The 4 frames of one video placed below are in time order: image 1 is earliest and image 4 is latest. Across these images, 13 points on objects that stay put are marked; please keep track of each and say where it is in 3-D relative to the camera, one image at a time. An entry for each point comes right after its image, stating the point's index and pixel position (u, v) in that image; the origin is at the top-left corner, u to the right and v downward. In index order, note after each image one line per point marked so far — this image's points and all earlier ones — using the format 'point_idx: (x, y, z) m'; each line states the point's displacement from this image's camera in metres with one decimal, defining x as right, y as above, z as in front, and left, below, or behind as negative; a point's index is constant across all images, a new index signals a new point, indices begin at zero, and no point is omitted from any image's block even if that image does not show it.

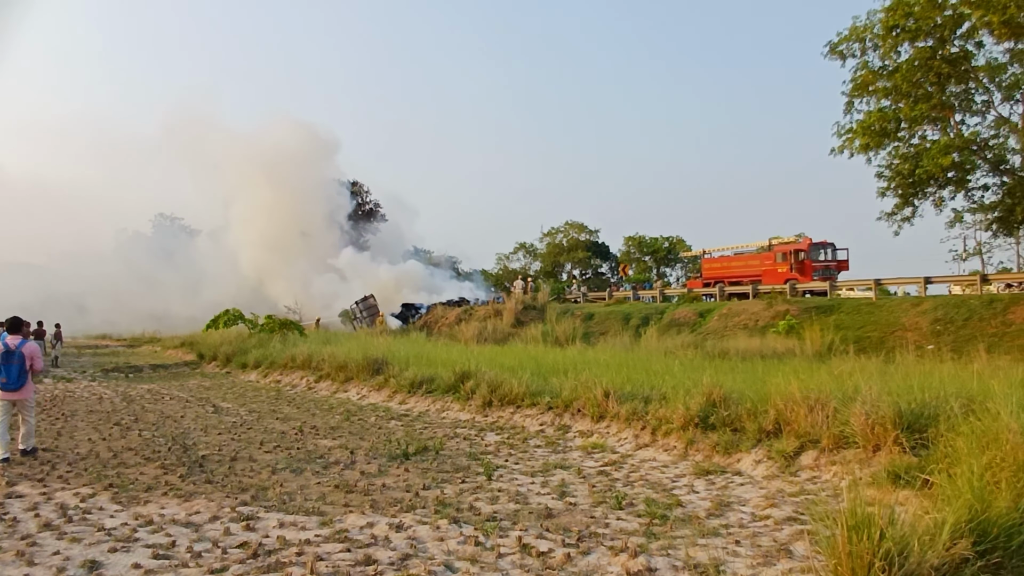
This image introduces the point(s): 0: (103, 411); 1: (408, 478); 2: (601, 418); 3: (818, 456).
0: (-7.3, -2.2, +13.6) m
1: (-1.0, -1.9, +7.7) m
2: (+1.2, -1.7, +10.0) m
3: (+2.8, -1.5, +7.0) m
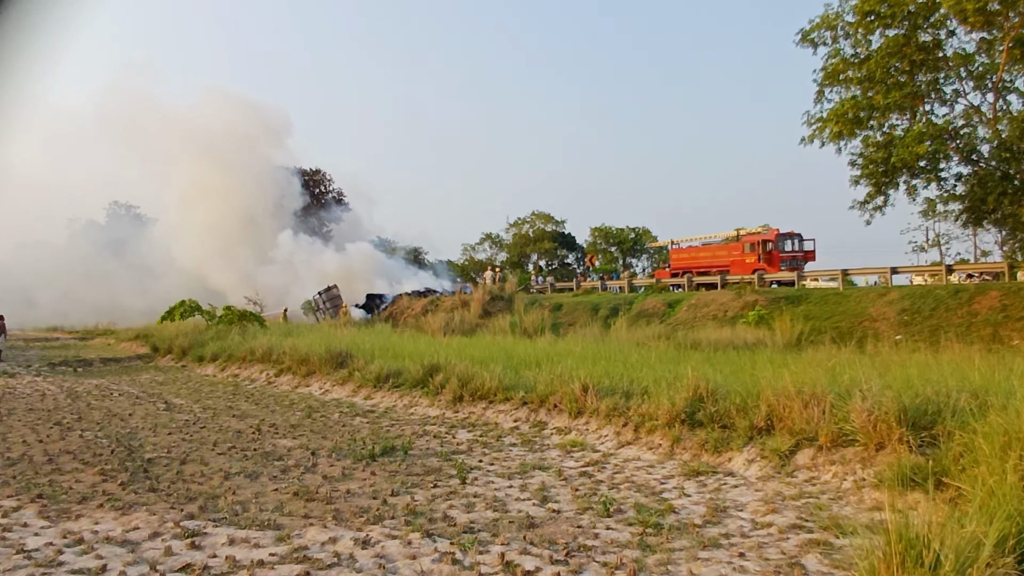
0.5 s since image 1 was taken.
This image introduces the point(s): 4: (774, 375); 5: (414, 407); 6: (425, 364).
0: (-7.8, -2.0, +12.7) m
1: (-1.3, -1.8, +7.0) m
2: (+0.8, -1.6, +9.5) m
3: (+2.6, -1.4, +6.6) m
4: (+3.1, -1.0, +9.1) m
5: (-1.5, -1.9, +11.9) m
6: (-1.5, -1.3, +13.2) m
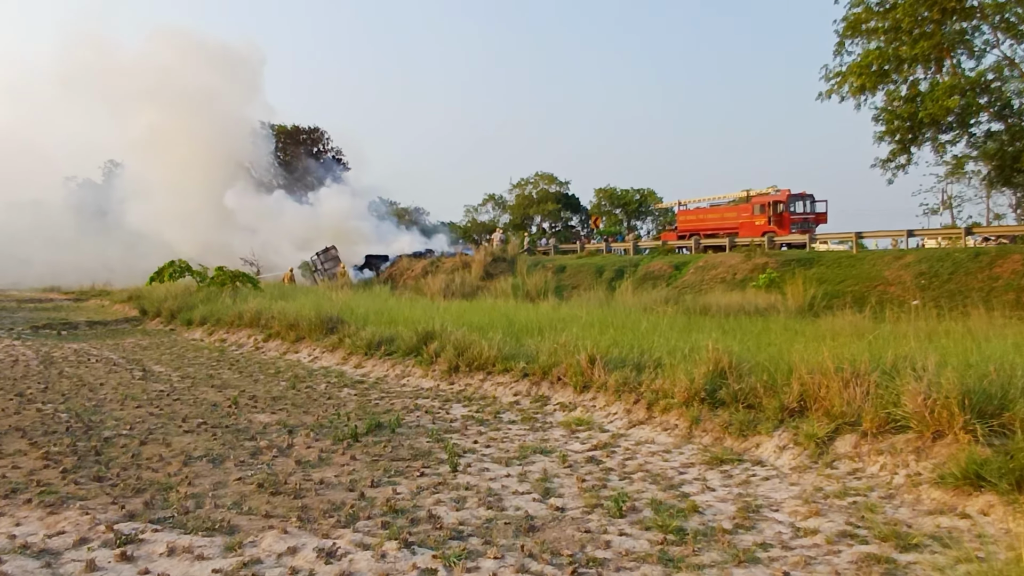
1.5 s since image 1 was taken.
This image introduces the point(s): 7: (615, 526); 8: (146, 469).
0: (-7.8, -1.4, +11.9) m
1: (-1.3, -1.5, +6.2) m
2: (+0.8, -1.1, +8.7) m
3: (+2.6, -1.2, +5.7) m
4: (+3.1, -0.6, +8.2) m
5: (-1.5, -1.3, +11.1) m
6: (-1.5, -0.7, +12.3) m
7: (+0.6, -1.5, +4.8) m
8: (-3.0, -1.5, +6.2) m
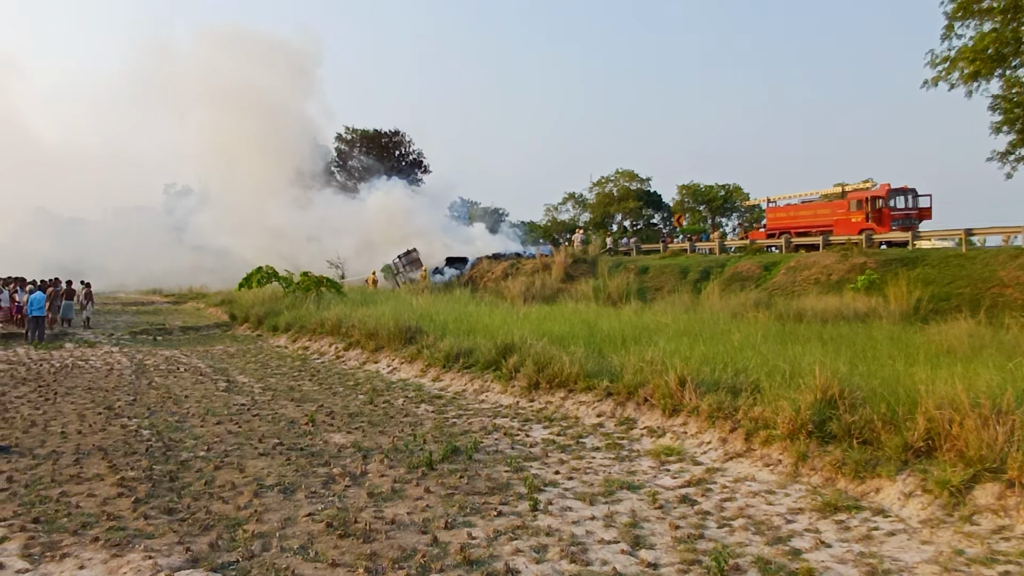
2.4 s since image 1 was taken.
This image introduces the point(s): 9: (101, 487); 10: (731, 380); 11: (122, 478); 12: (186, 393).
0: (-6.5, -1.6, +12.2) m
1: (-0.6, -1.7, +5.8) m
2: (+1.7, -1.3, +8.0) m
3: (+3.2, -1.3, +4.9) m
4: (+3.9, -0.8, +7.3) m
5: (-0.4, -1.5, +10.7) m
6: (-0.2, -0.9, +11.9) m
7: (+1.1, -1.7, +4.2) m
8: (-2.3, -1.7, +6.0) m
9: (-3.4, -1.7, +6.4) m
10: (+2.3, -1.0, +8.1) m
11: (-3.4, -1.6, +6.6) m
12: (-5.0, -1.6, +11.7) m
